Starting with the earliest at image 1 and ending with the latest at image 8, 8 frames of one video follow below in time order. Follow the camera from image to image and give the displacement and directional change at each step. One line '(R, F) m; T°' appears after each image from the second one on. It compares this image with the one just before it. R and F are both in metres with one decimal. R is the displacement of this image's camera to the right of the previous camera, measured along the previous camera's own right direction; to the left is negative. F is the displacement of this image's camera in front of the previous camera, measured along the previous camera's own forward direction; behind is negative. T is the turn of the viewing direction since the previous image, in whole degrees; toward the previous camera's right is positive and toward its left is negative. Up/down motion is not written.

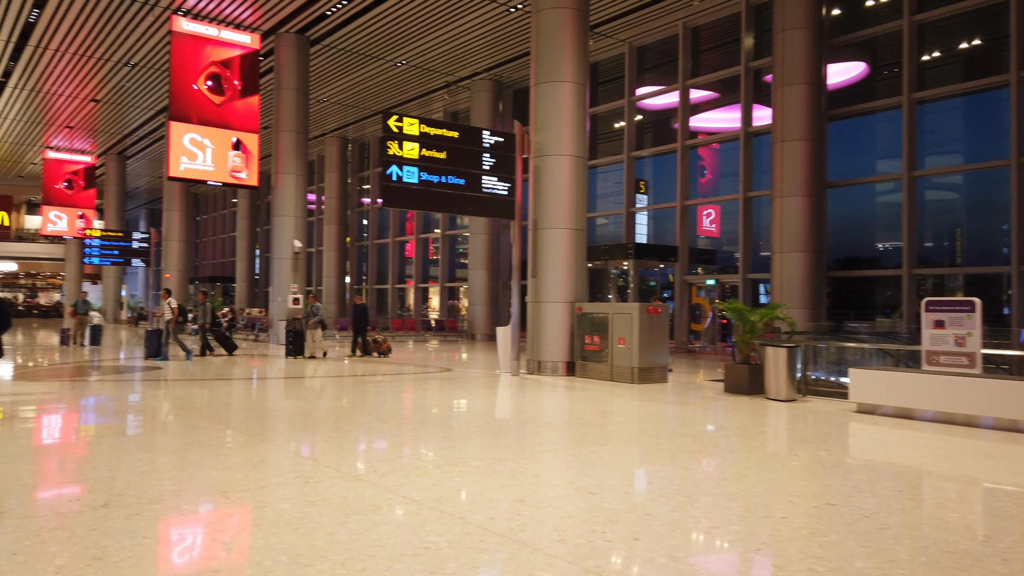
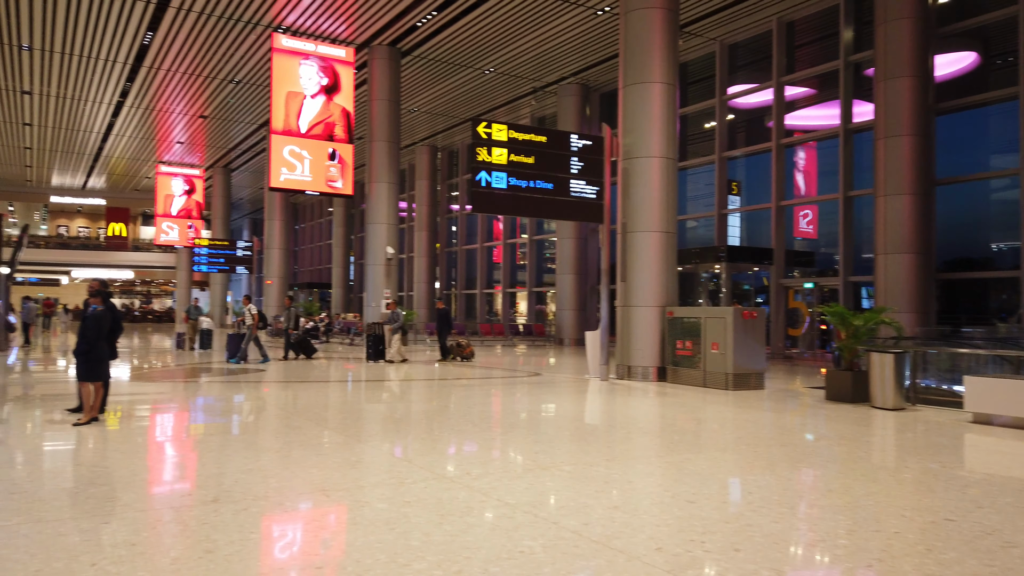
(0.0, 0.0) m; -7°
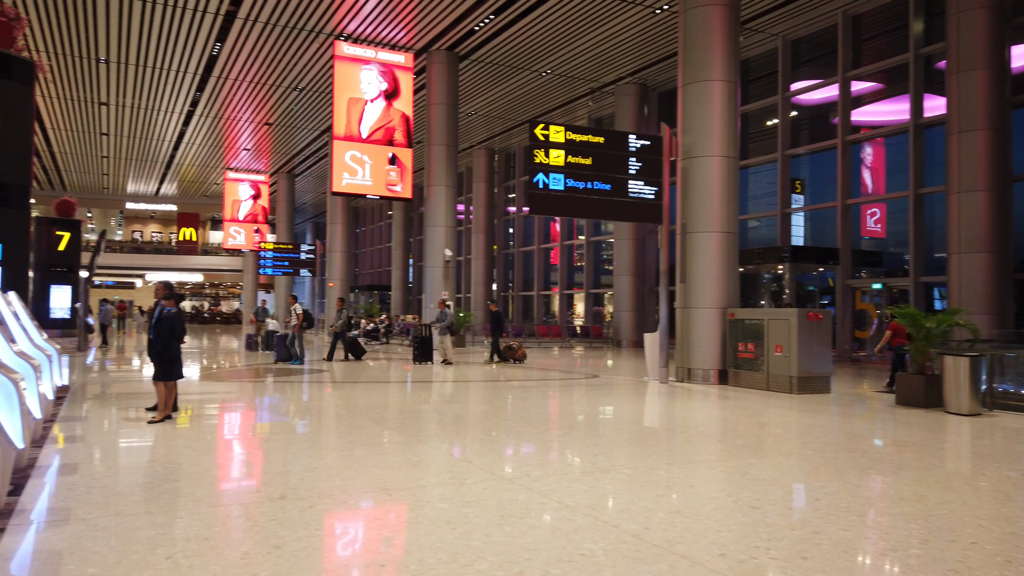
(0.0, 0.0) m; -4°
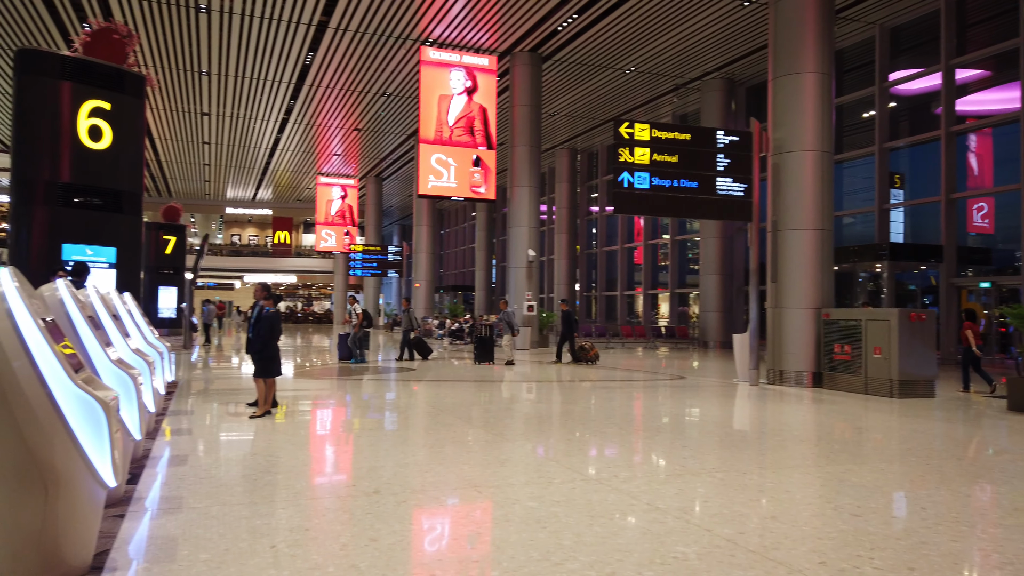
(0.0, 0.0) m; -6°
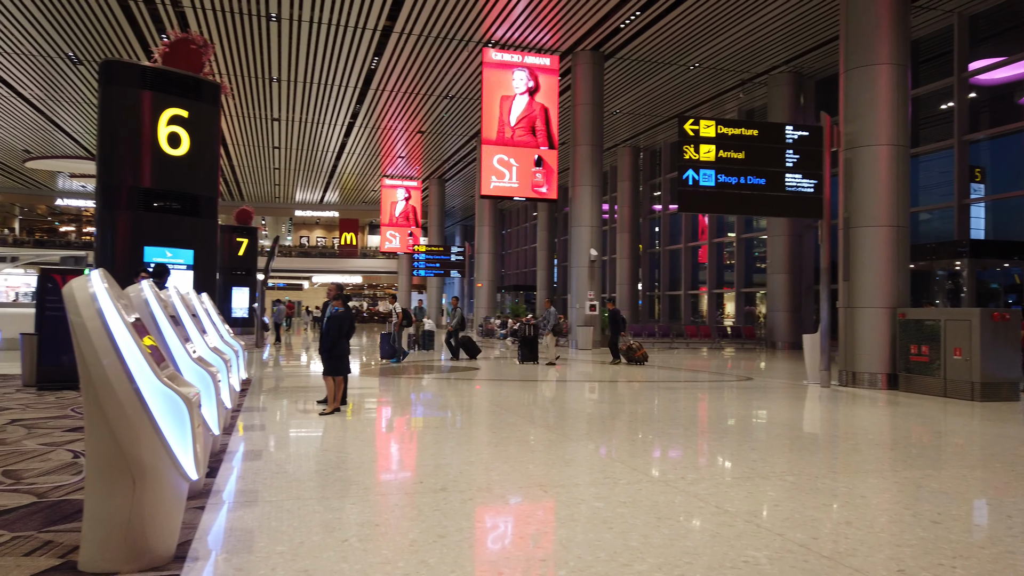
(0.0, 0.0) m; -5°
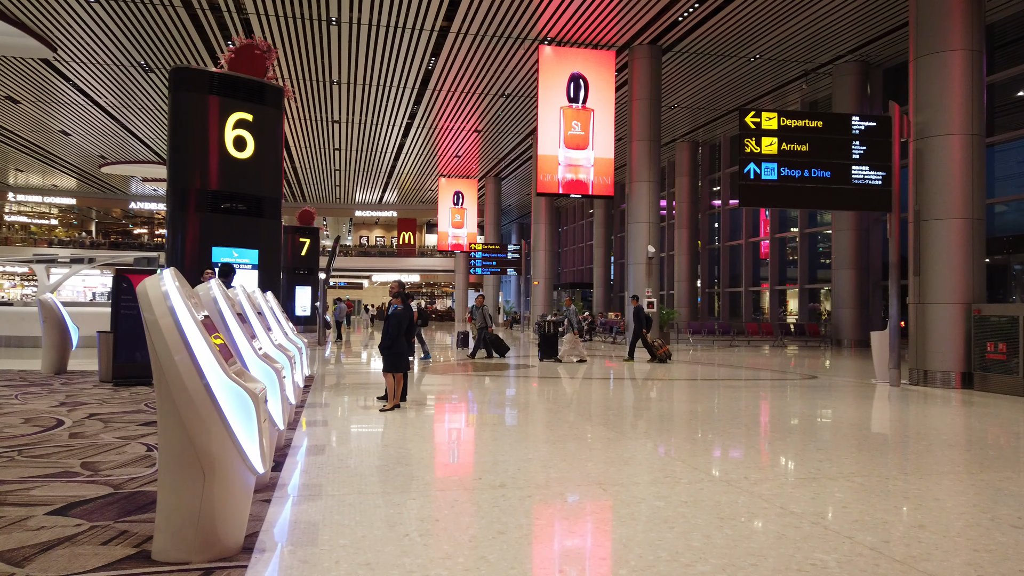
(0.0, 0.0) m; -4°
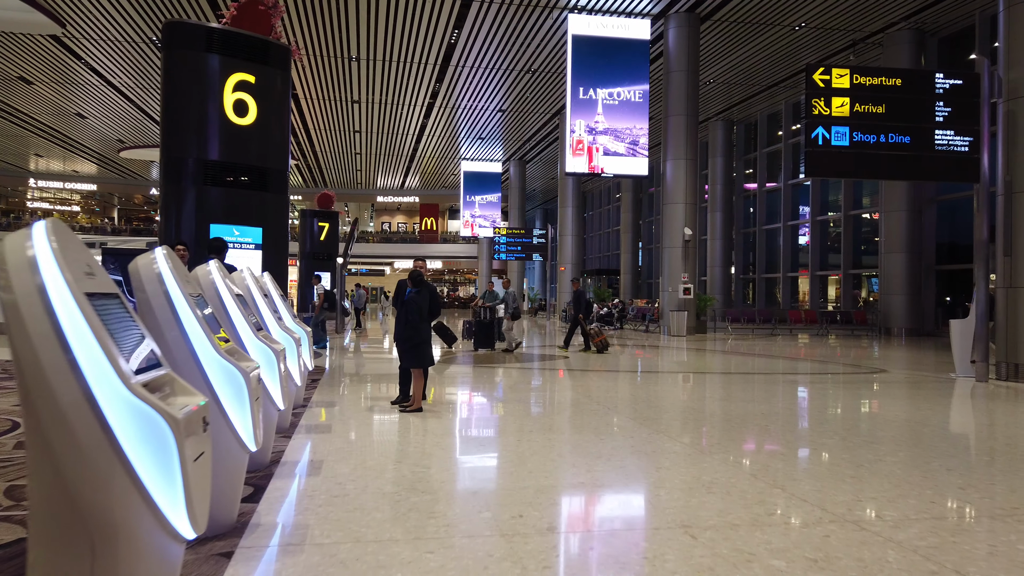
(-0.1, +1.0) m; -2°
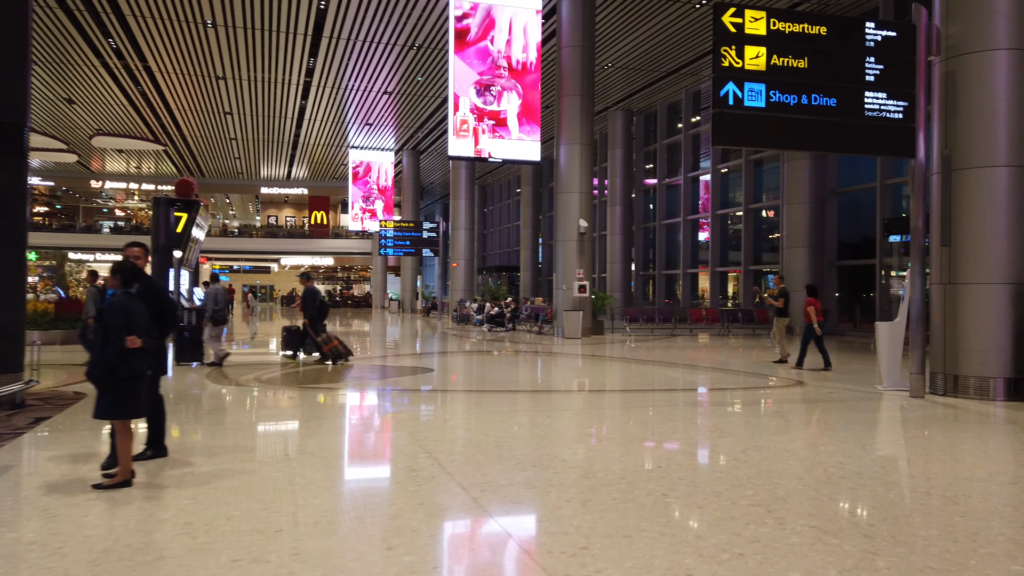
(+0.7, +1.9) m; +7°
